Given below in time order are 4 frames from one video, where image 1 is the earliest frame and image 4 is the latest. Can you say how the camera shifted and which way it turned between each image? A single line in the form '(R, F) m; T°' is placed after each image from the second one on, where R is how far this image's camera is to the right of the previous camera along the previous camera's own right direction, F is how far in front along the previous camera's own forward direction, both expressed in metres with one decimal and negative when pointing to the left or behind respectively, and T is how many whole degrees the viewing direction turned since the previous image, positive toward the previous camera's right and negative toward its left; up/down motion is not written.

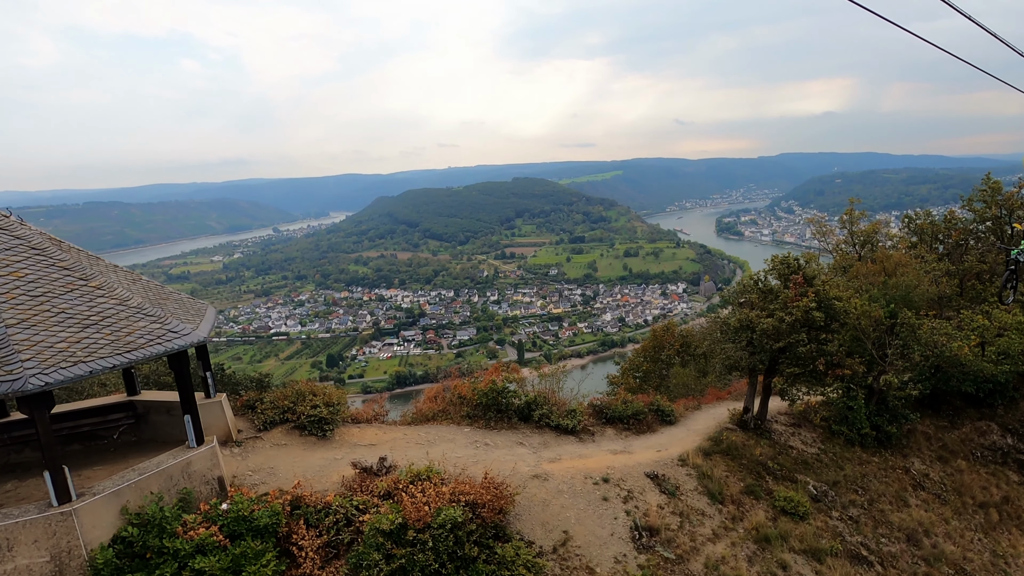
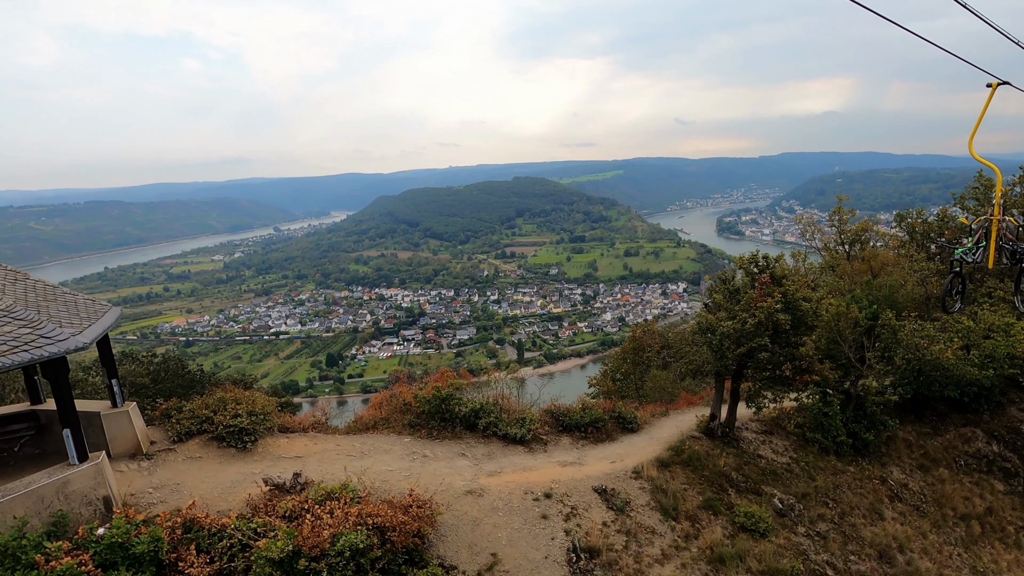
(+0.9, +0.5) m; 0°
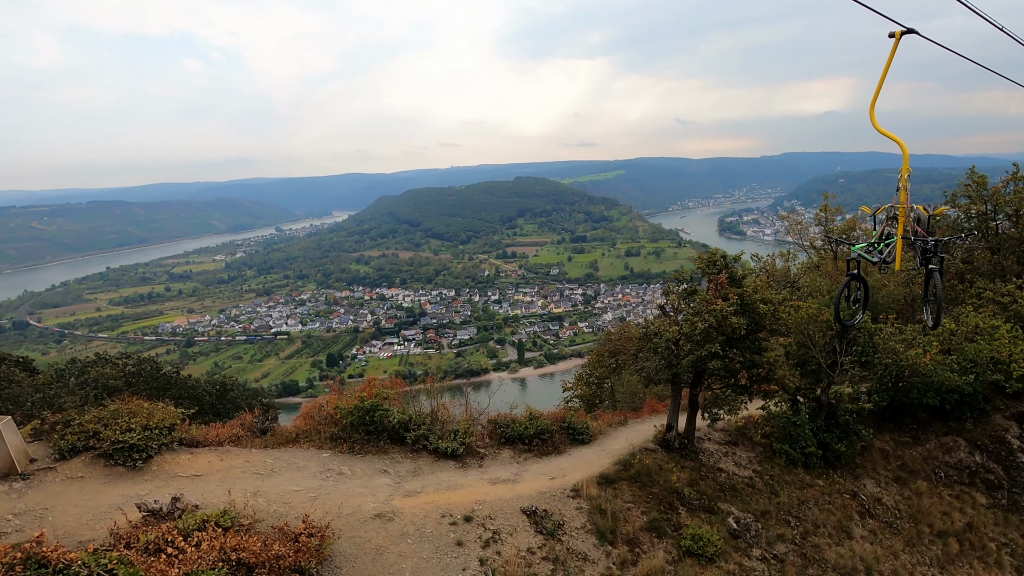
(+1.0, +0.6) m; 0°
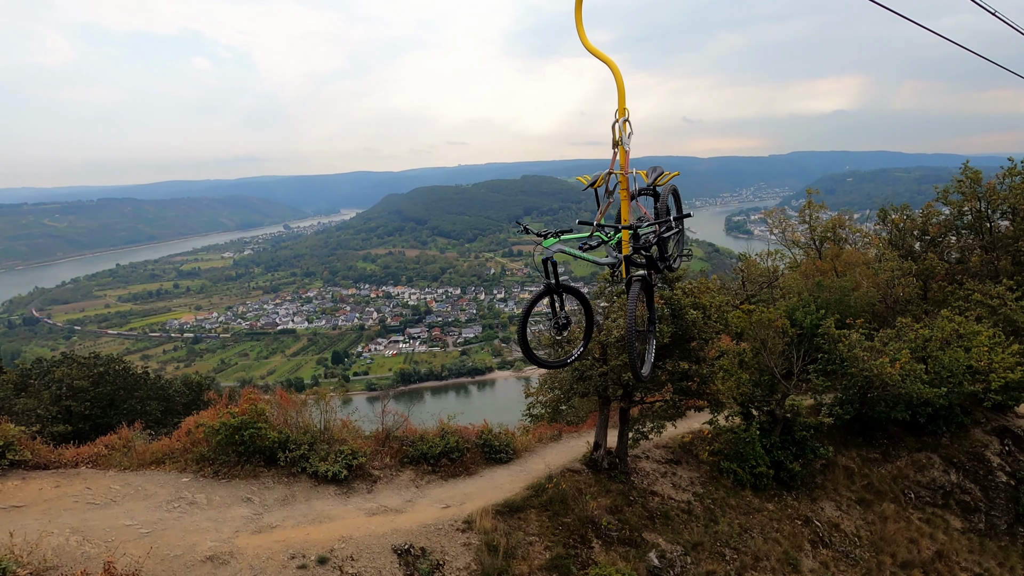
(+1.5, +0.8) m; 0°
